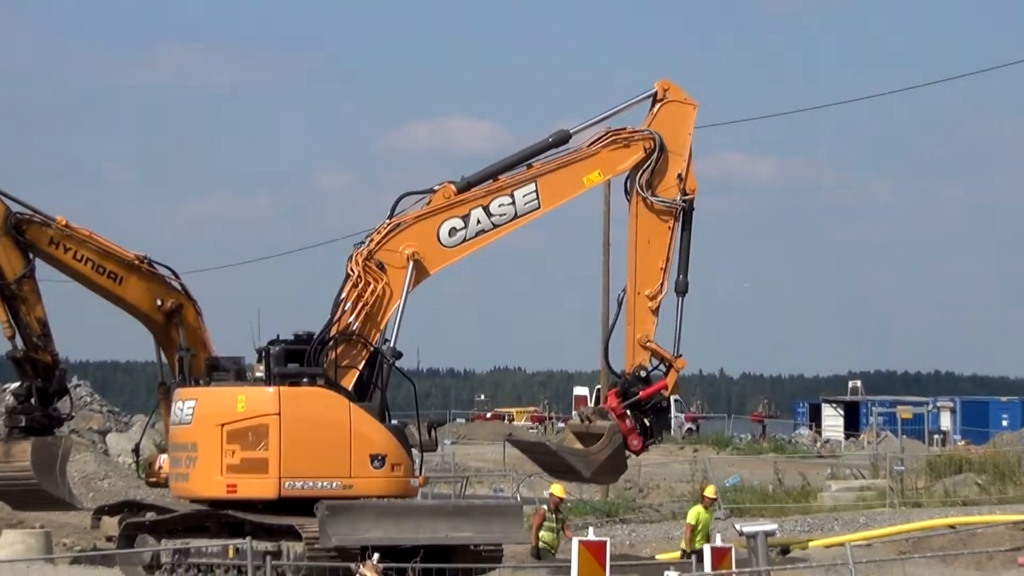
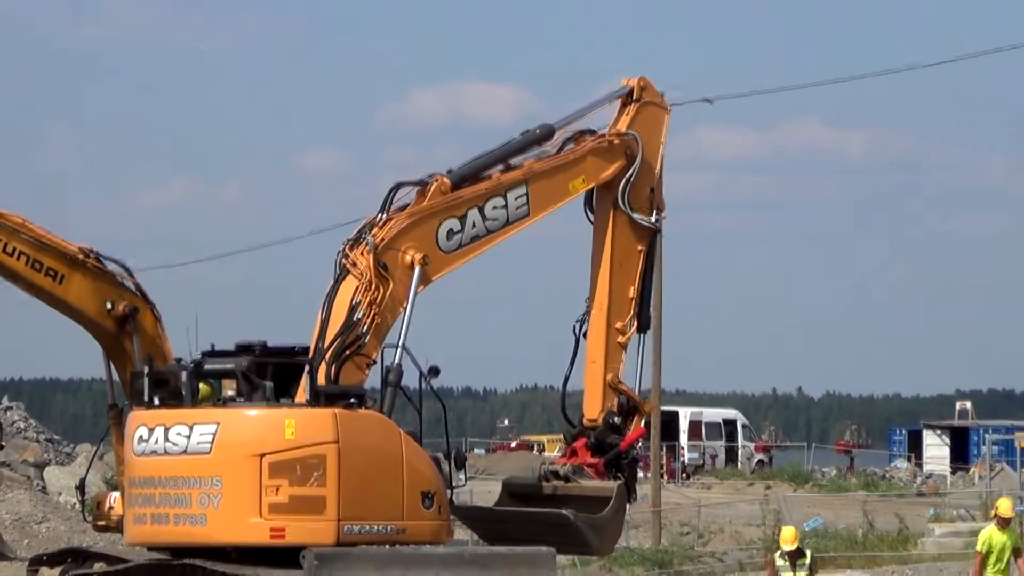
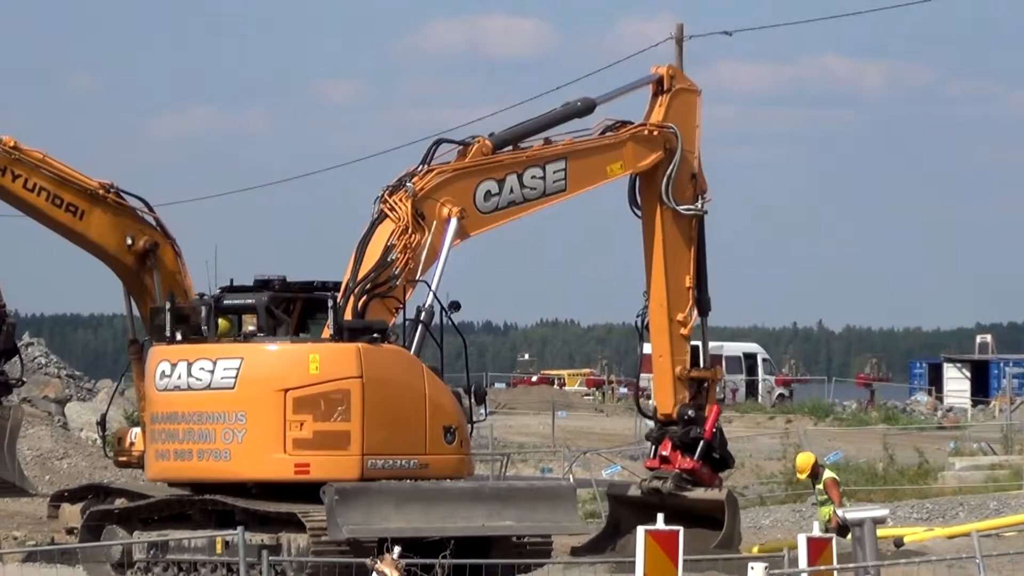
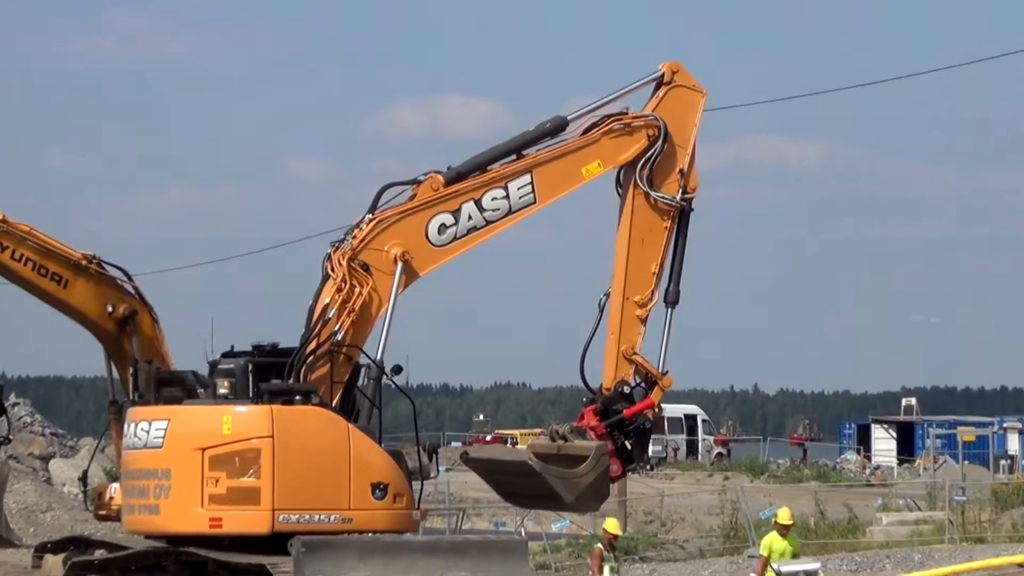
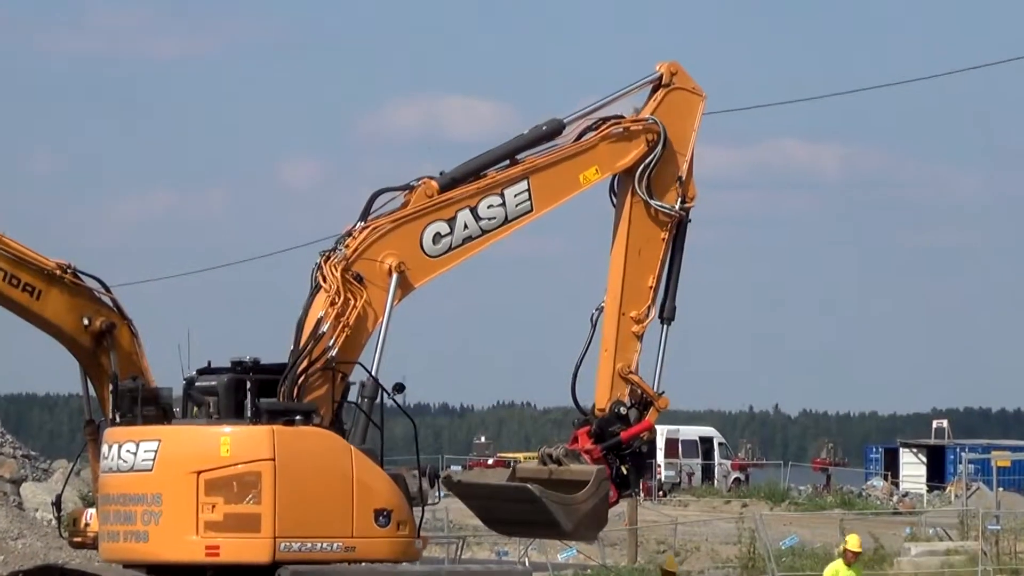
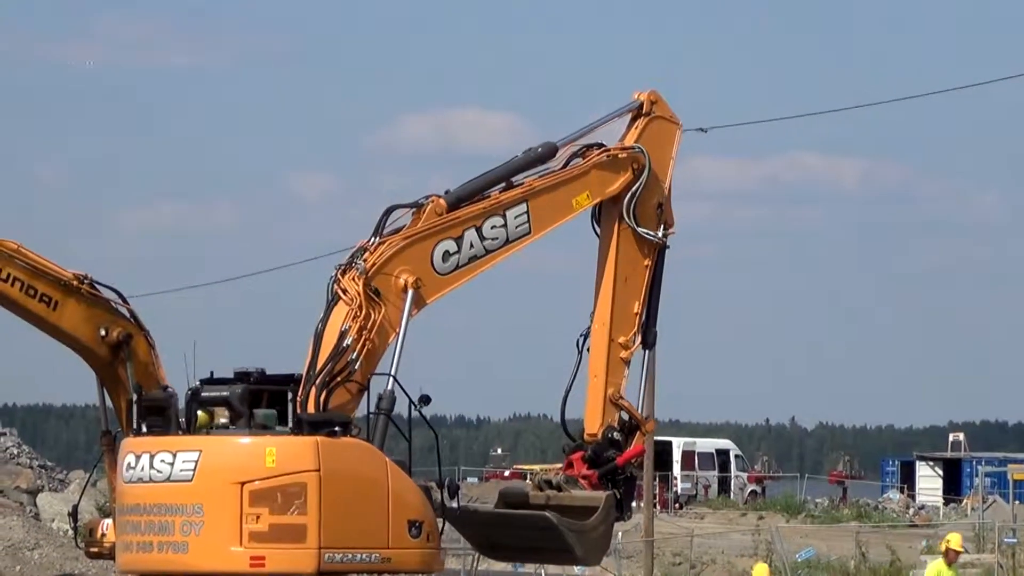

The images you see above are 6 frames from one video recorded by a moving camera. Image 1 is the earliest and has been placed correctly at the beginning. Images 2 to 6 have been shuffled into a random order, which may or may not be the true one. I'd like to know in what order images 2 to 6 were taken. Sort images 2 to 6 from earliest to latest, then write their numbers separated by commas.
4, 5, 6, 2, 3
